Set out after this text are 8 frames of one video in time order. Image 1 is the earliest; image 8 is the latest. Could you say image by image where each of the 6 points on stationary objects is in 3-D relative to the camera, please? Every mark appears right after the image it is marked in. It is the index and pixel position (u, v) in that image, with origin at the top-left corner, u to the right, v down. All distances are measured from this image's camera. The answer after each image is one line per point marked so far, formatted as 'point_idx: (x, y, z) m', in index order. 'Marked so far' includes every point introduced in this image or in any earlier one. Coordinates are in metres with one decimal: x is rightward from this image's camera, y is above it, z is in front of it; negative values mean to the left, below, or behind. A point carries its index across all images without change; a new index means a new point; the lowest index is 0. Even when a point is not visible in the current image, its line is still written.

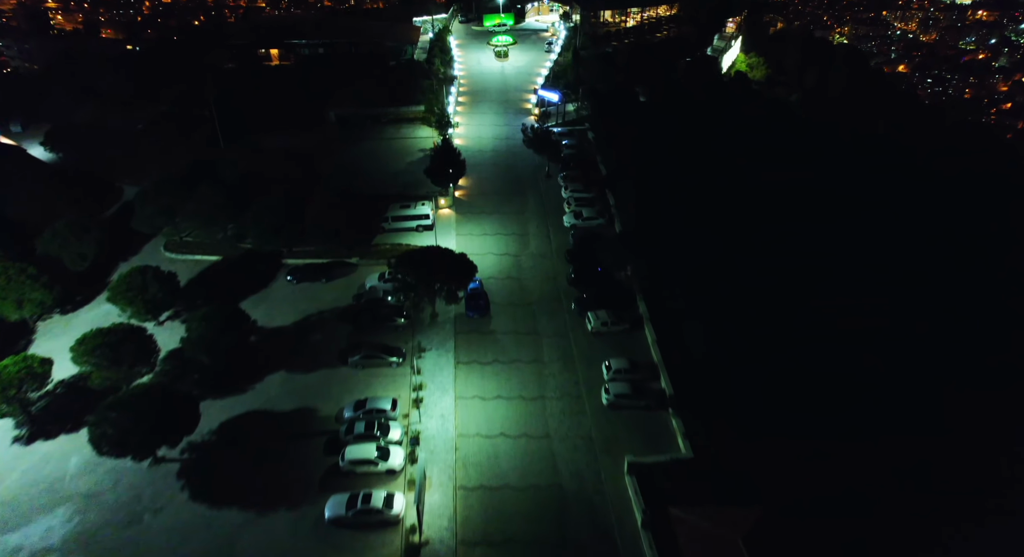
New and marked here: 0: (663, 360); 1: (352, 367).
0: (+5.4, -2.9, +18.5) m
1: (-5.6, -3.1, +18.4) m
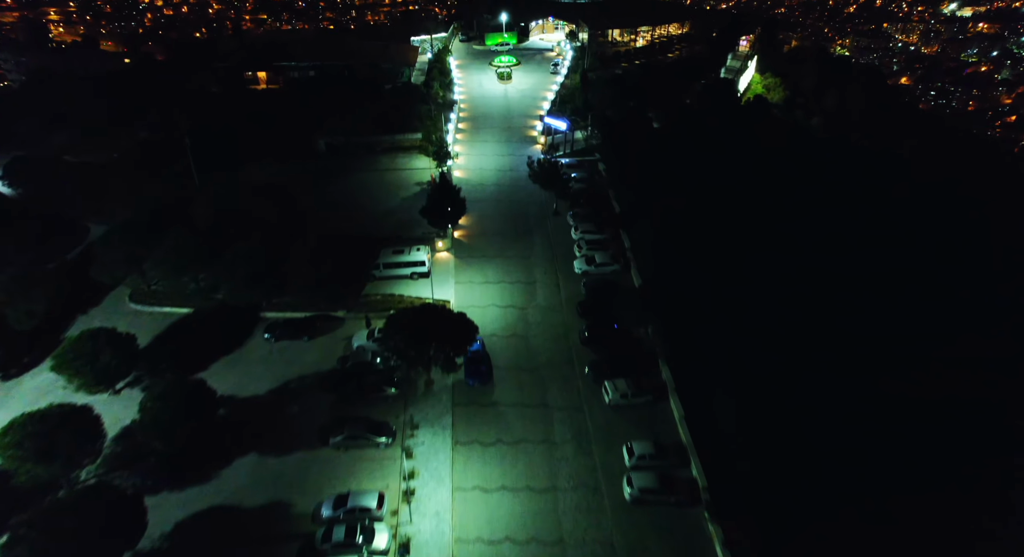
0: (+5.6, -5.0, +16.0) m
1: (-5.4, -5.2, +15.9) m
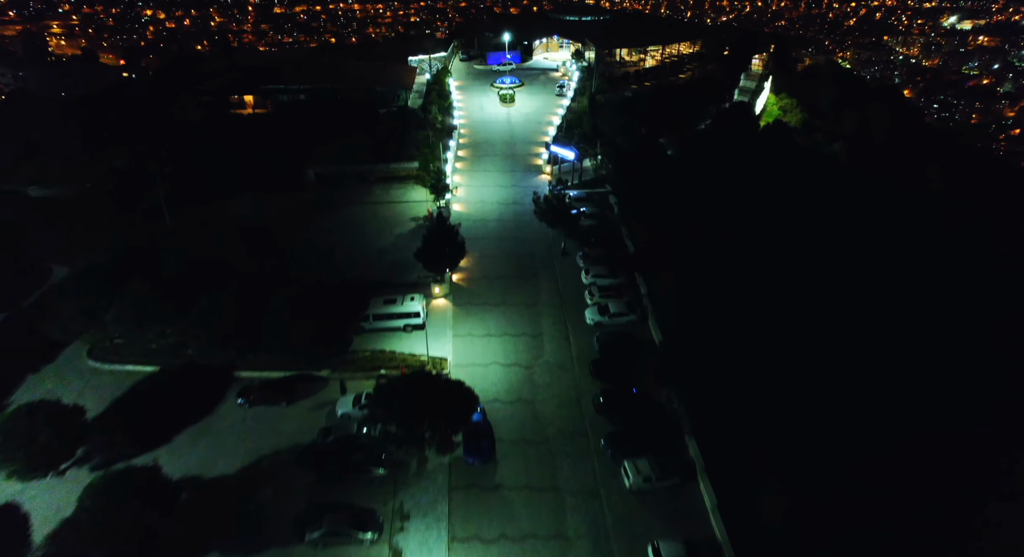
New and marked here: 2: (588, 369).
0: (+5.7, -6.8, +13.7) m
1: (-5.3, -7.0, +13.6) m
2: (+2.6, -3.1, +18.0) m
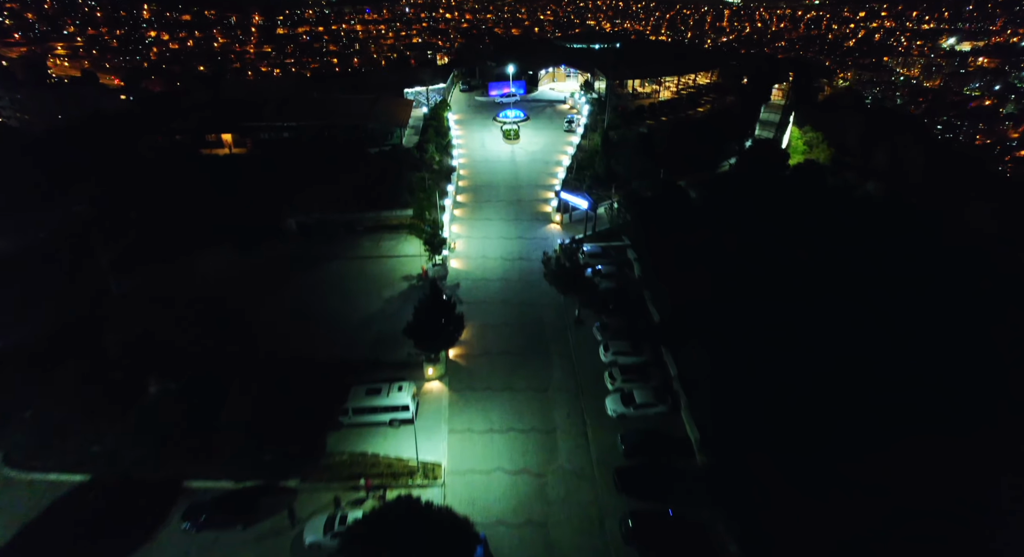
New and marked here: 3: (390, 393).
0: (+5.9, -9.2, +10.4) m
1: (-5.1, -9.4, +10.3) m
2: (+2.9, -5.7, +14.8) m
3: (-3.8, -3.5, +16.0) m
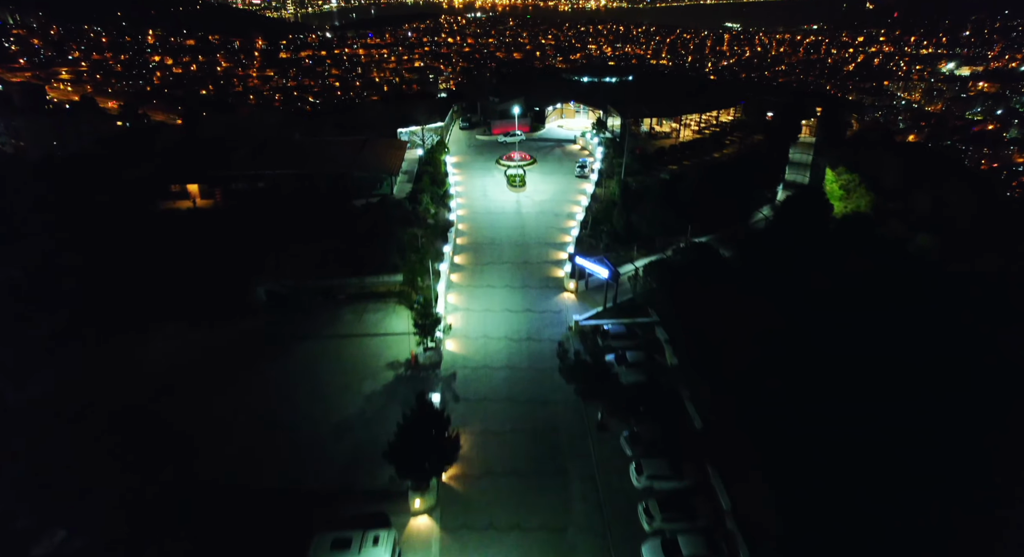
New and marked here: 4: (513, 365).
0: (+6.1, -11.8, +6.4) m
1: (-4.9, -12.0, +6.4) m
2: (+3.1, -8.4, +11.0) m
3: (-3.5, -6.2, +12.3) m
4: (0.0, -2.9, +17.7) m
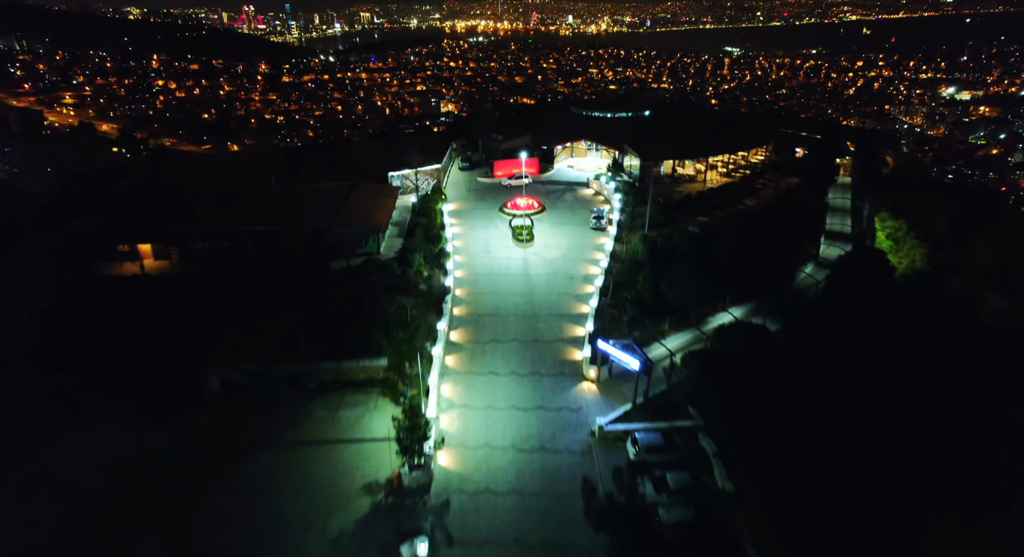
0: (+6.3, -14.1, +2.3) m
1: (-4.7, -14.2, +2.2) m
2: (+3.3, -10.8, +7.0) m
3: (-3.3, -8.7, +8.4) m
4: (+0.3, -5.6, +13.9) m
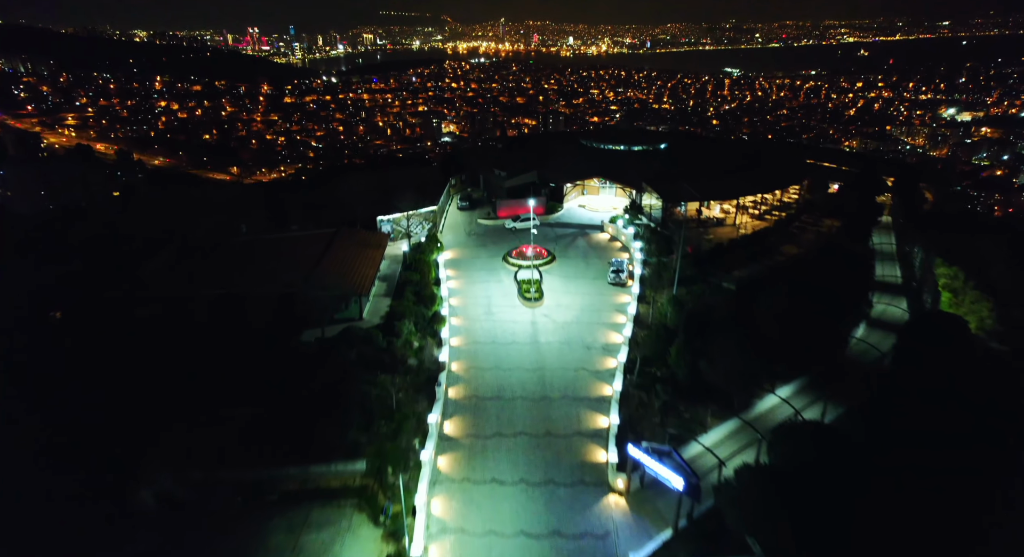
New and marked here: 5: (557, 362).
0: (+6.5, -15.8, -1.5) m
1: (-4.5, -16.0, -1.5) m
2: (+3.5, -12.8, +3.3) m
3: (-3.1, -10.7, +4.8) m
4: (+0.5, -7.8, +10.5) m
5: (+1.5, -2.7, +17.5) m
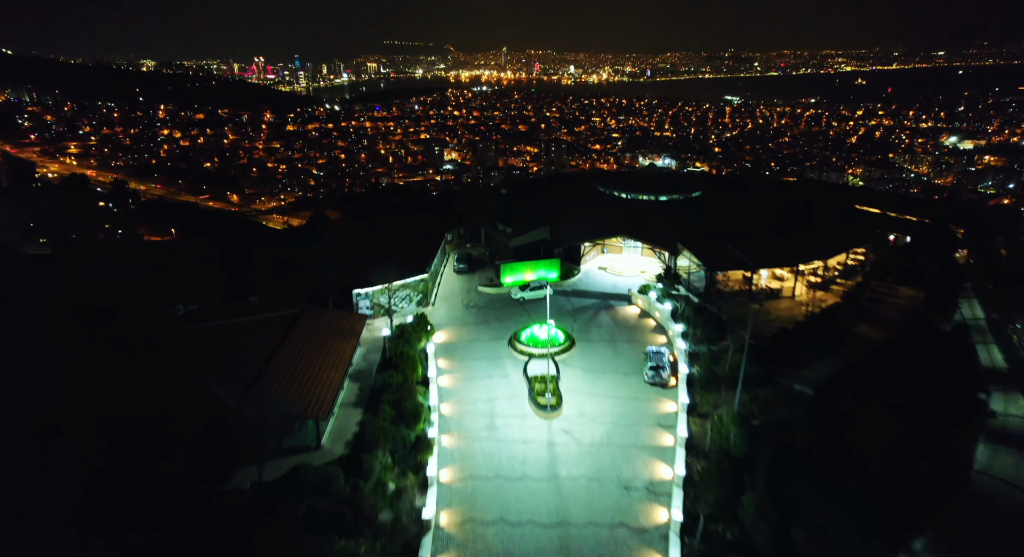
0: (+6.7, -17.8, -6.9) m
1: (-4.3, -17.9, -6.9) m
2: (+3.7, -15.0, -1.9) m
3: (-2.9, -12.9, -0.3) m
4: (+0.7, -10.3, +5.4) m
5: (+1.8, -5.6, +12.7) m
